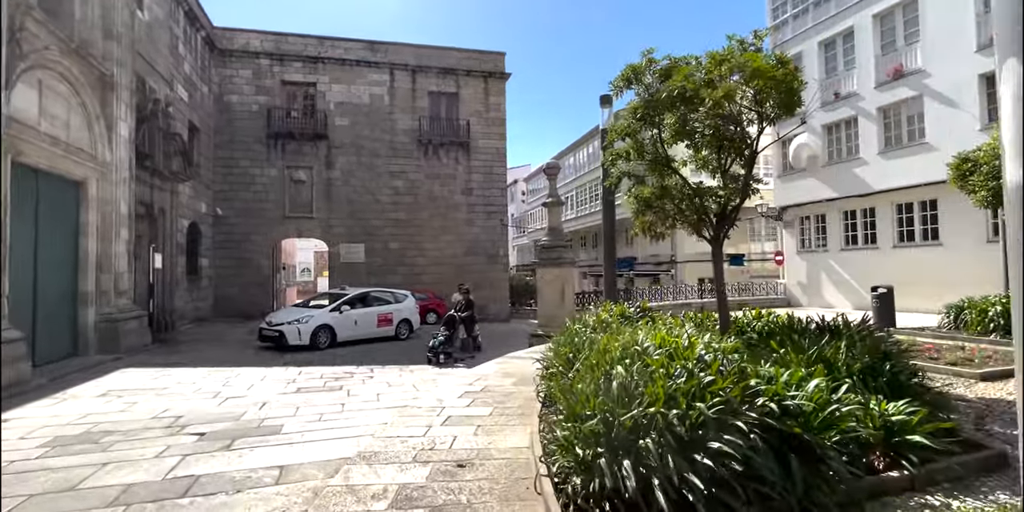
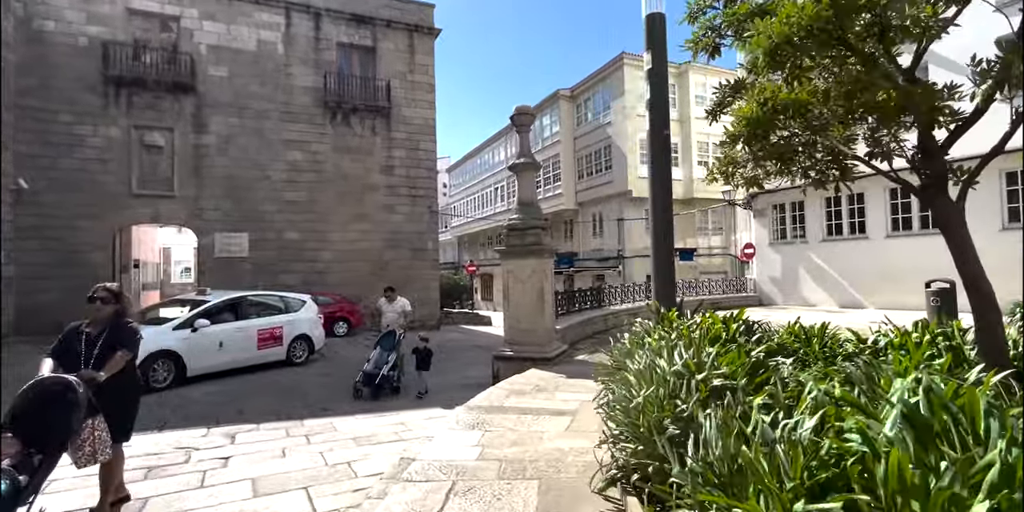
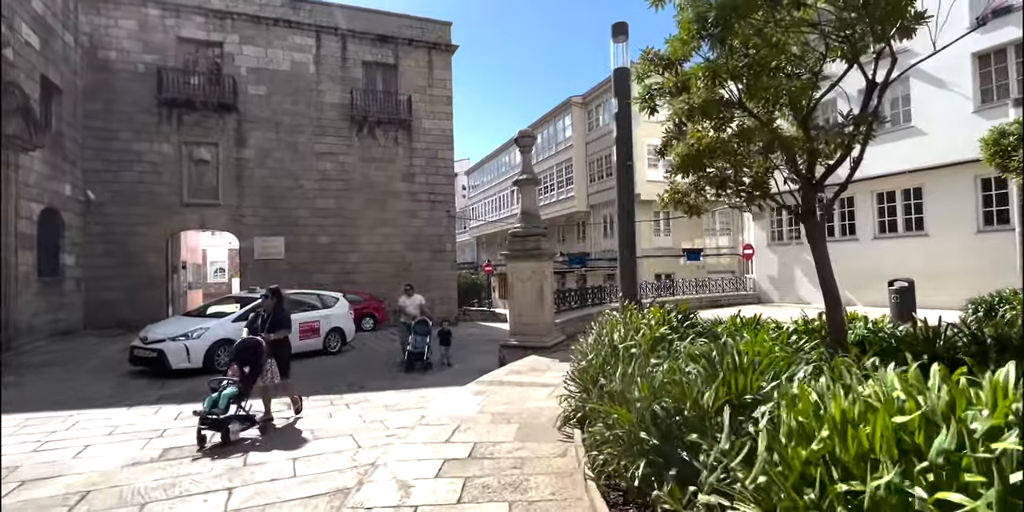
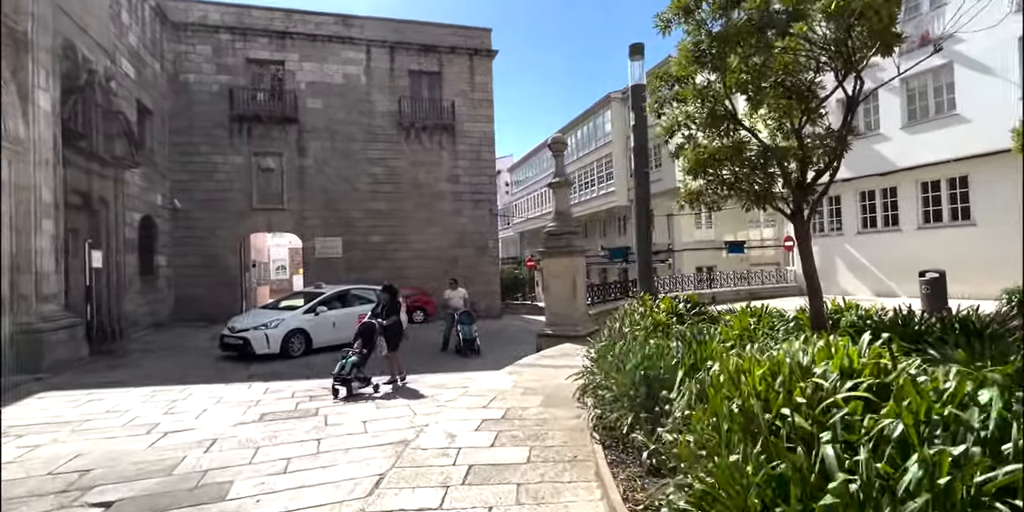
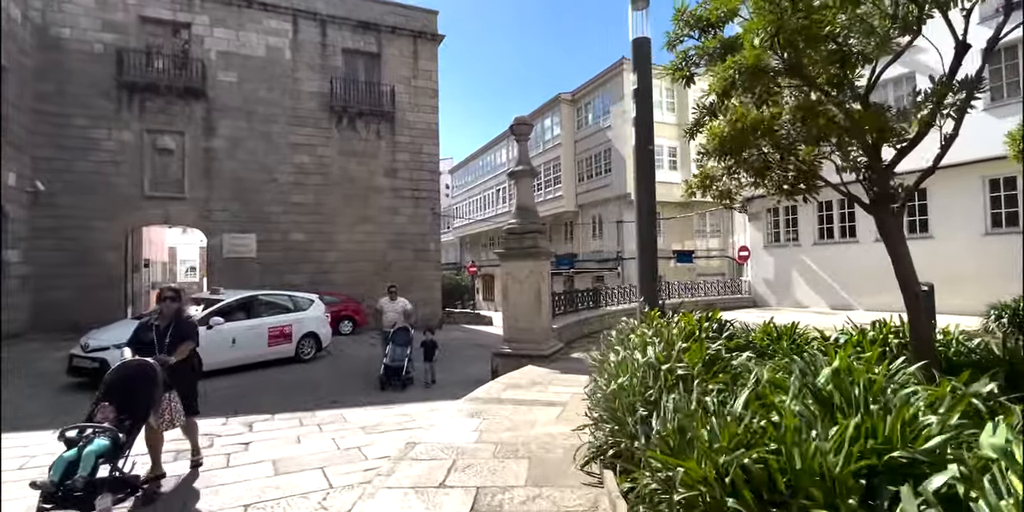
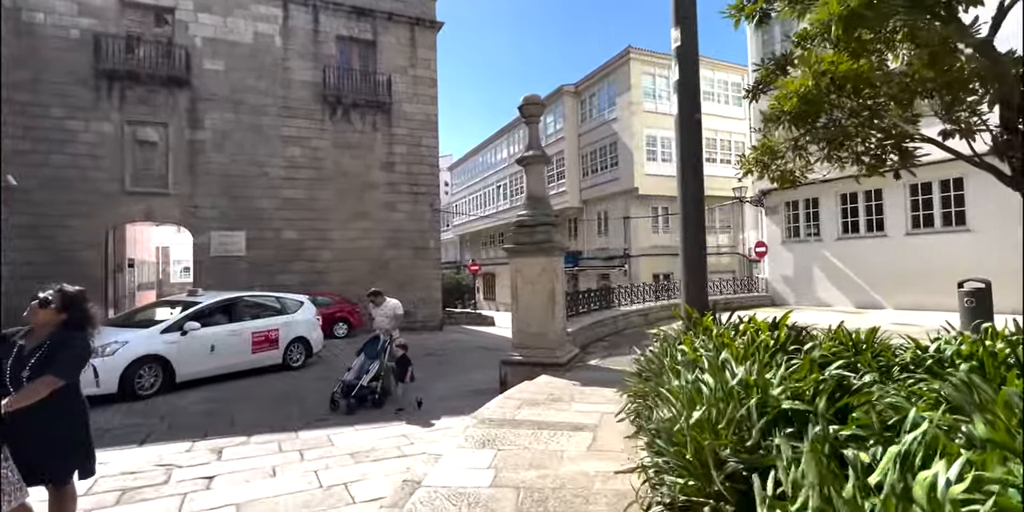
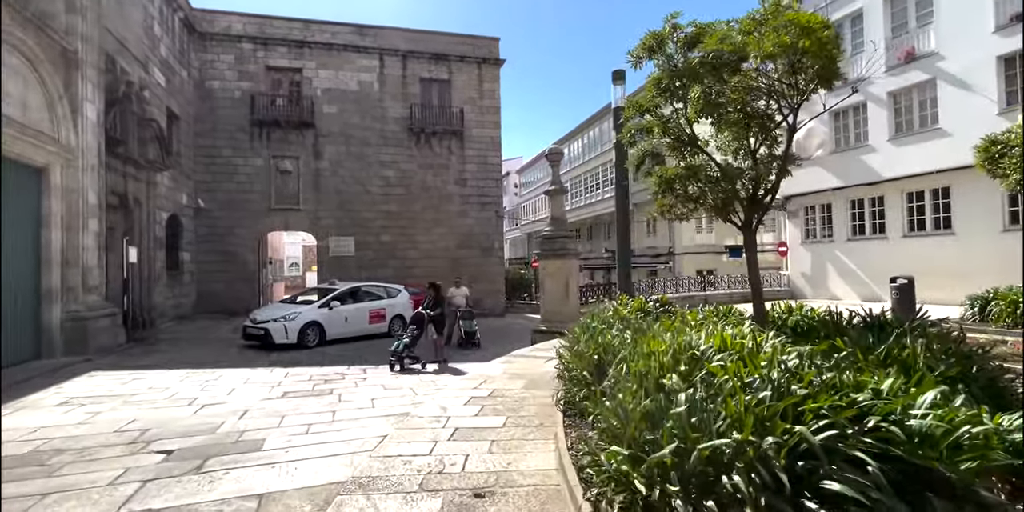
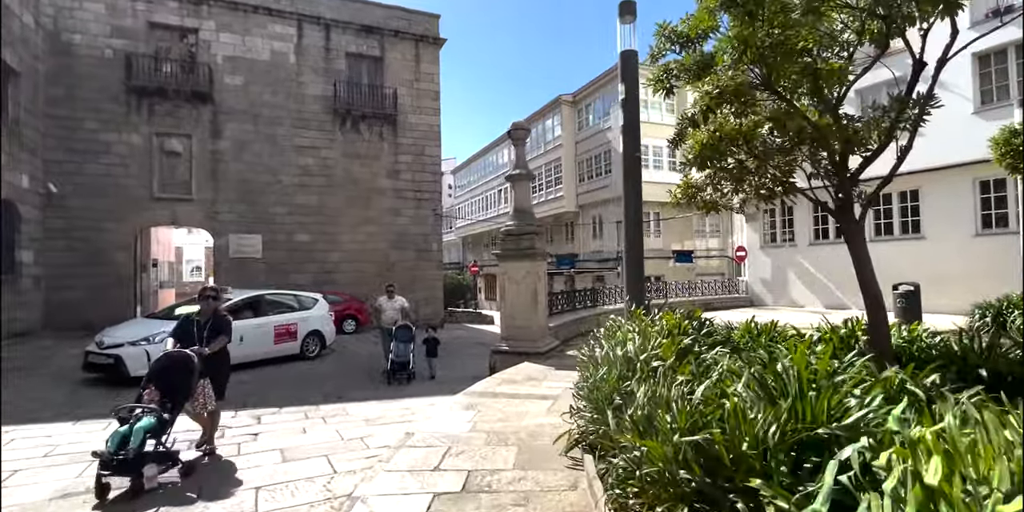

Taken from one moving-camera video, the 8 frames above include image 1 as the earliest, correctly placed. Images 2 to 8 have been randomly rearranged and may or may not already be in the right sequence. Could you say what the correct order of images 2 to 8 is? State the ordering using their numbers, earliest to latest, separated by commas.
7, 4, 3, 8, 5, 2, 6
